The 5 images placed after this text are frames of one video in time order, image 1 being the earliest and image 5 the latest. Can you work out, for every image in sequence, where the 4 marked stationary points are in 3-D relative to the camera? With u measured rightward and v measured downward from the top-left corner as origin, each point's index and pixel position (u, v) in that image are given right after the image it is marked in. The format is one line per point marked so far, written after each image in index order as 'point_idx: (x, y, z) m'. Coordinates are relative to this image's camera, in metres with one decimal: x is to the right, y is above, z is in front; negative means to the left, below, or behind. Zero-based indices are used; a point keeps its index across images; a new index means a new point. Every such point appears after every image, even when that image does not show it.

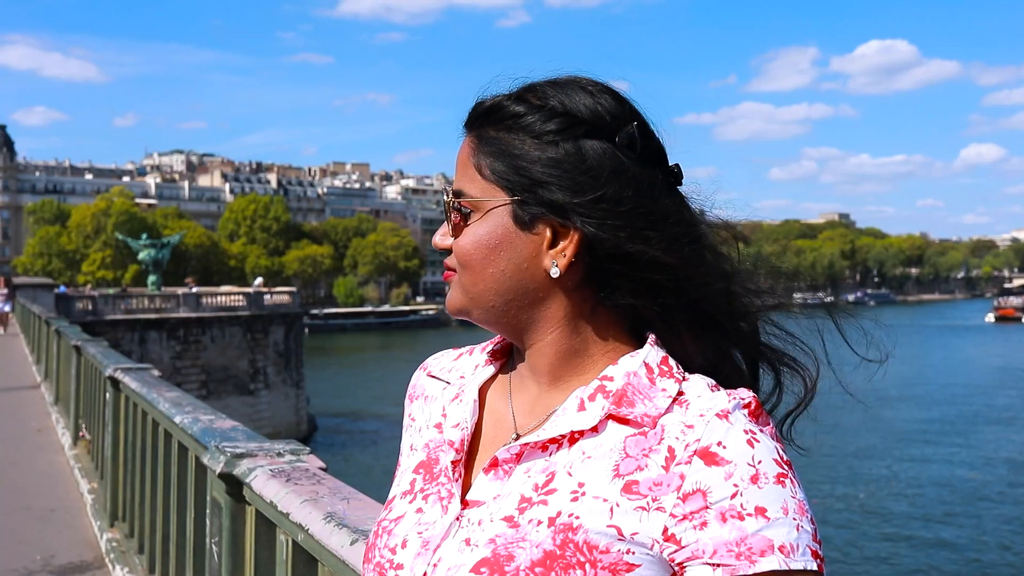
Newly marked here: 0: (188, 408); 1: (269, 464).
0: (-1.0, -0.4, +3.2) m
1: (-0.5, -0.4, +2.1) m
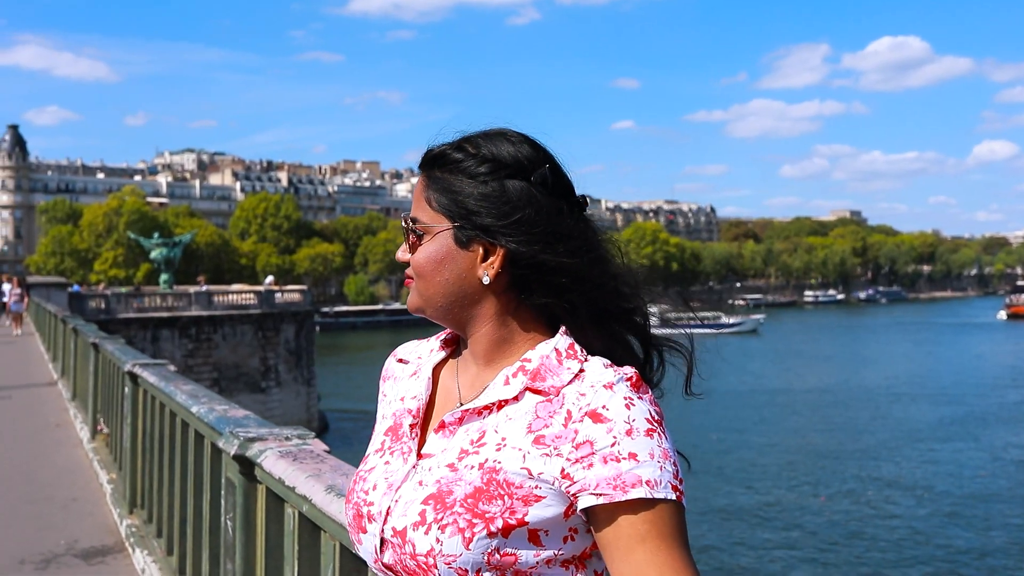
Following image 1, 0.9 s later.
0: (-1.0, -0.4, +3.4) m
1: (-0.5, -0.4, +2.4) m
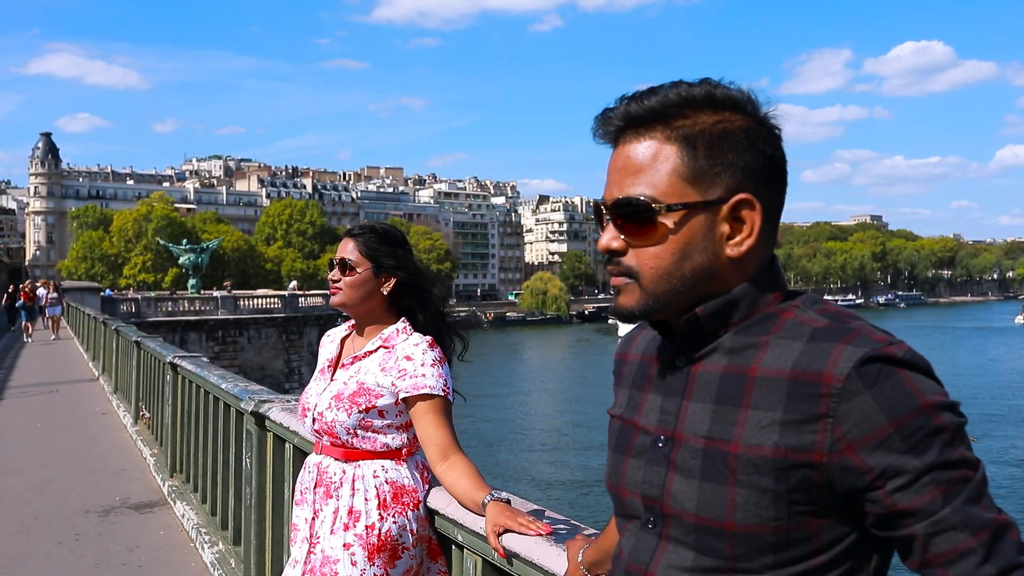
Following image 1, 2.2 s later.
0: (-1.2, -0.4, +4.6) m
1: (-0.8, -0.4, +3.5) m
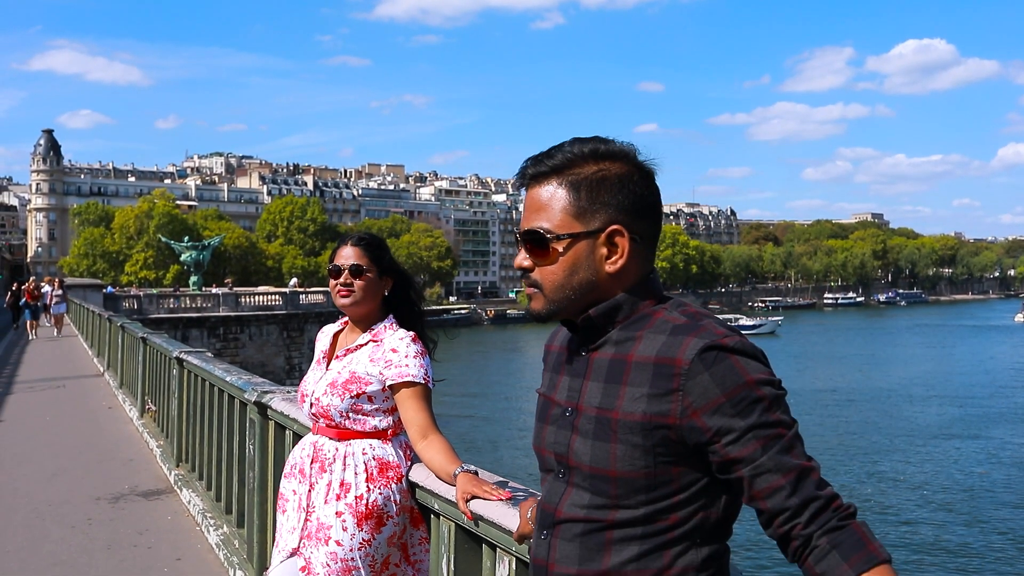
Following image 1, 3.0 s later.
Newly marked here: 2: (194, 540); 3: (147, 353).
0: (-1.3, -0.4, +4.9) m
1: (-0.8, -0.4, +3.8) m
2: (-1.5, -1.2, +5.0) m
3: (-3.0, -0.5, +8.7) m
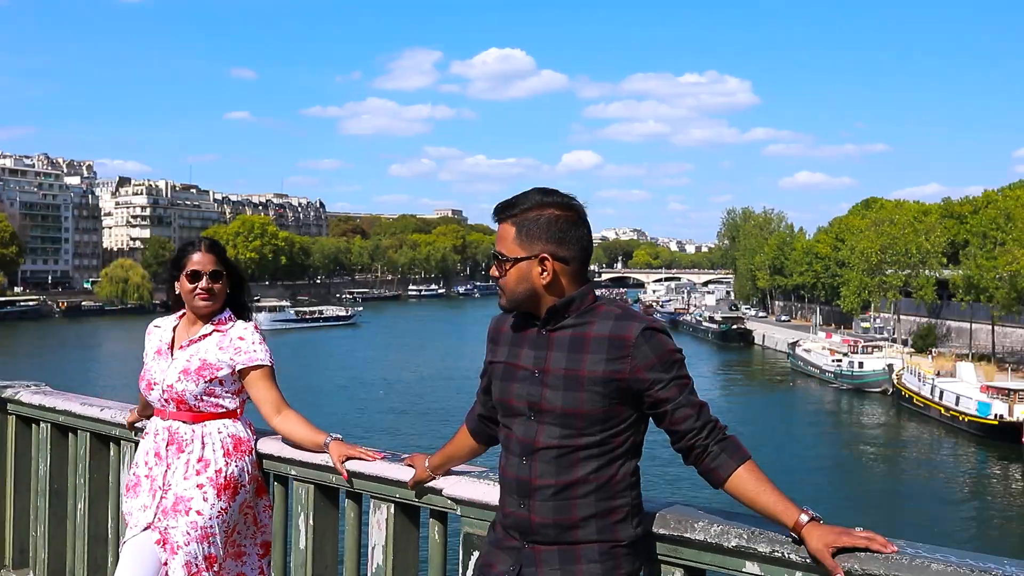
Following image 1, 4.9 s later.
0: (-2.0, -0.4, +5.1) m
1: (-1.3, -0.4, +4.2) m
2: (-2.2, -1.2, +5.2) m
3: (-4.4, -0.6, +8.5) m
